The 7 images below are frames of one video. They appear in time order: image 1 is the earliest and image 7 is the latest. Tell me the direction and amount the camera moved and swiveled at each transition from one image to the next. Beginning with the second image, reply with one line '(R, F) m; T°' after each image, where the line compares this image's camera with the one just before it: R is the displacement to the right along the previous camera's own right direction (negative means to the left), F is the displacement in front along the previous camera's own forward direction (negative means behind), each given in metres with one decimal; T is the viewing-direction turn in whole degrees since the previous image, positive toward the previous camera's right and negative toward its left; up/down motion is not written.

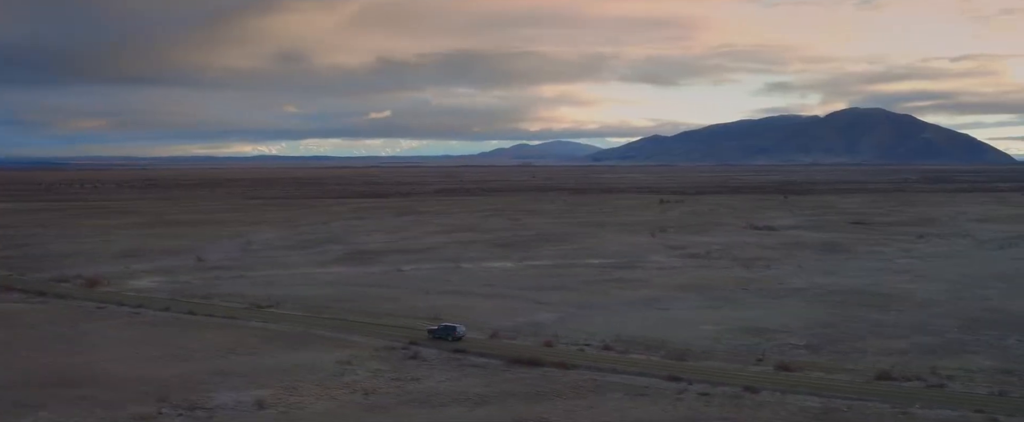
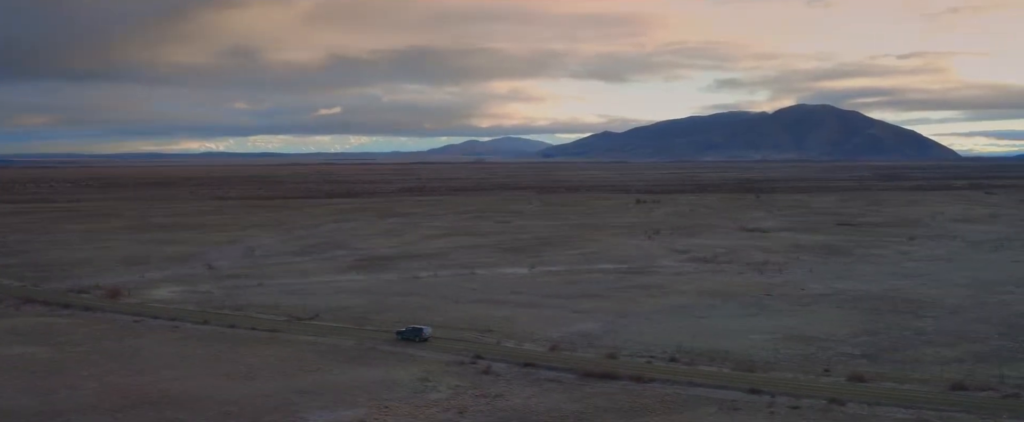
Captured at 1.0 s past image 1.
(-2.1, -0.1) m; +3°
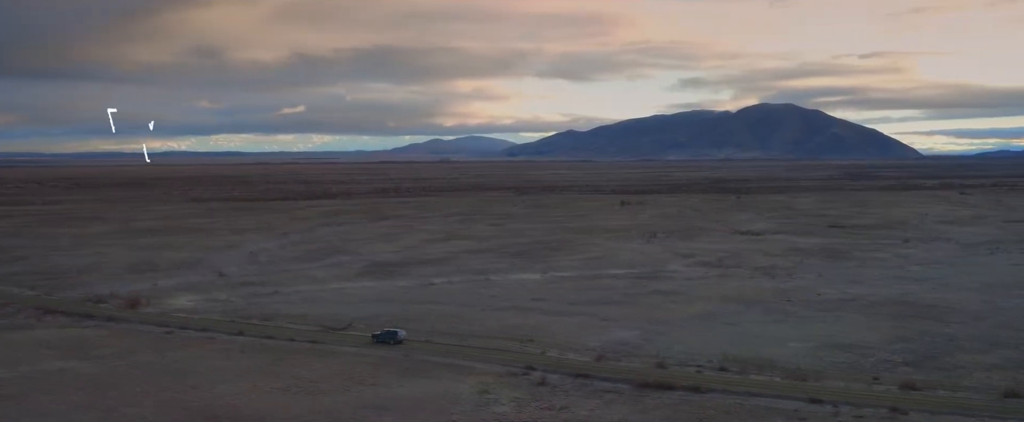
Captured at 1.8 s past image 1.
(-1.6, -0.1) m; +2°
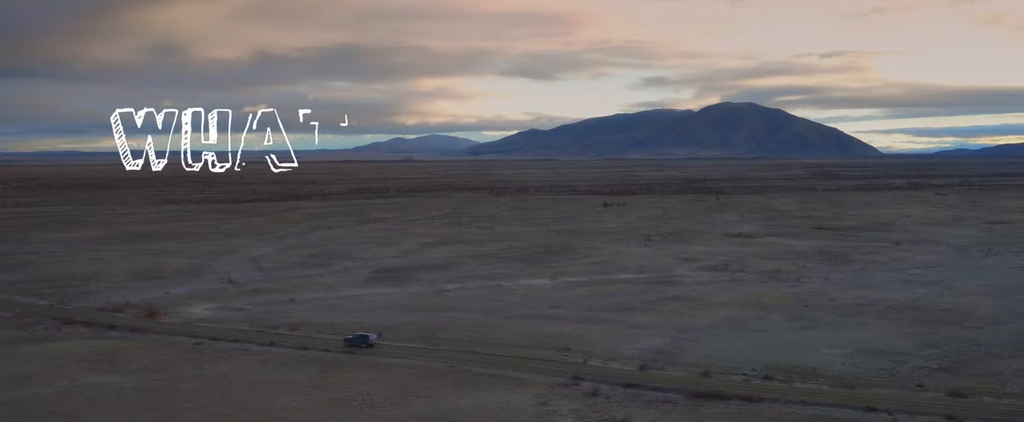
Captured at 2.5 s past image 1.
(-1.6, -0.1) m; +2°
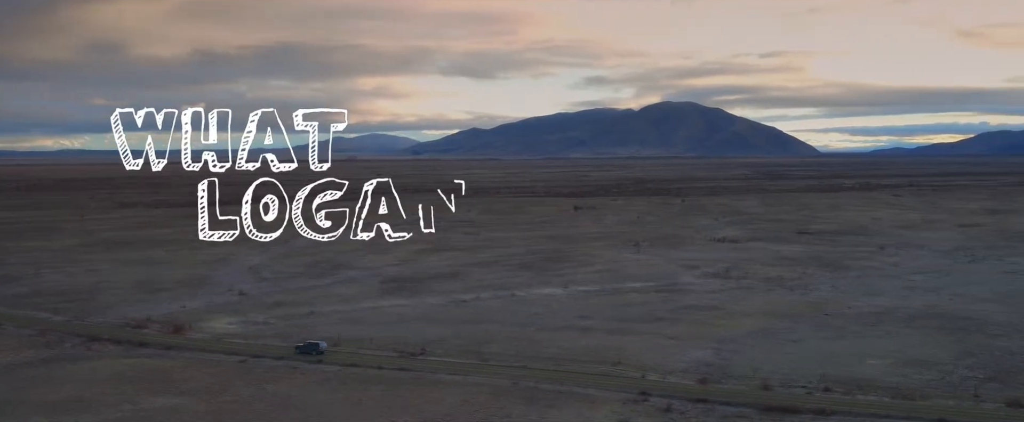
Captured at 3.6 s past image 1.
(-2.4, -0.1) m; +3°
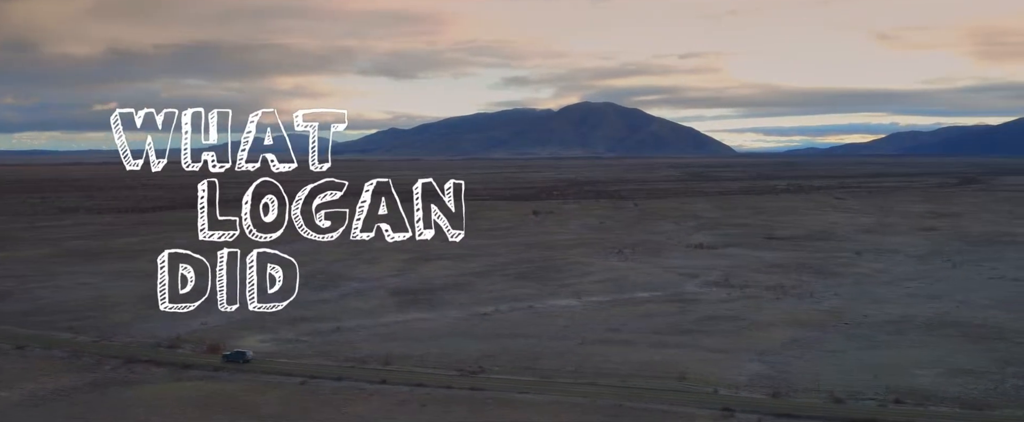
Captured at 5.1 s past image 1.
(-3.3, -0.1) m; +4°
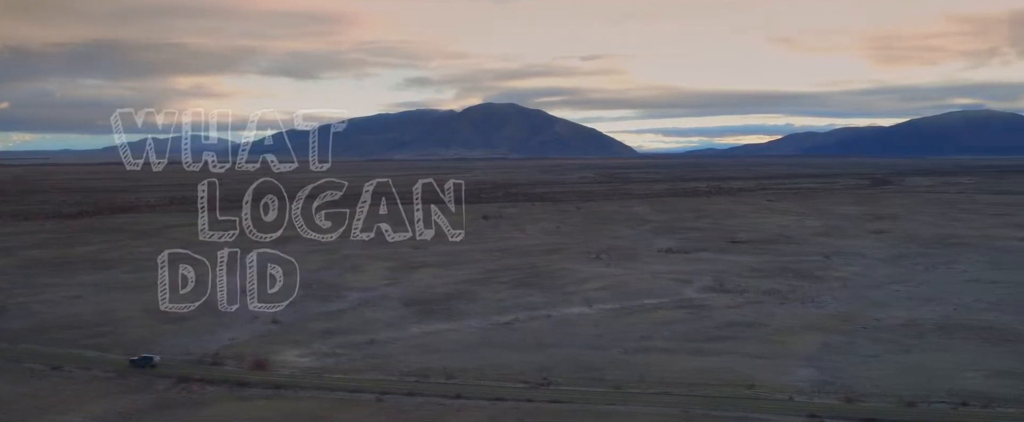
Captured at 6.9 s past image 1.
(-3.9, -0.2) m; +5°
